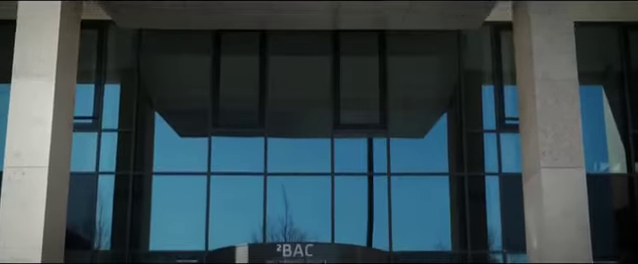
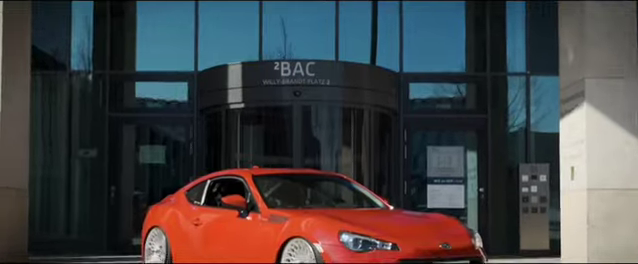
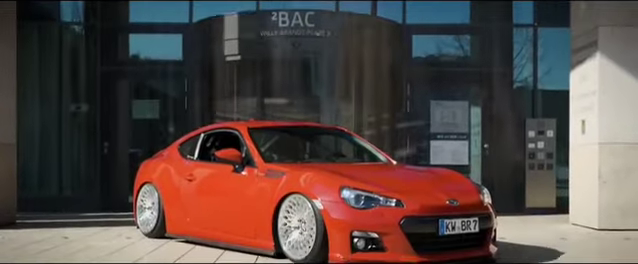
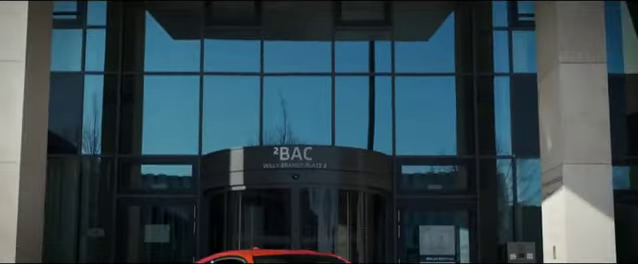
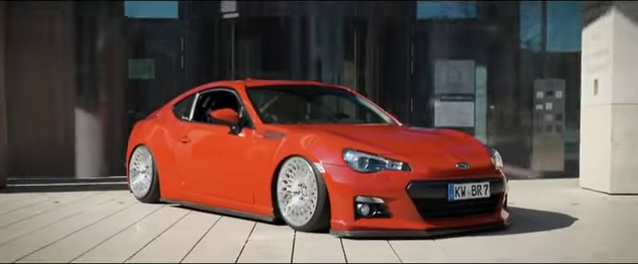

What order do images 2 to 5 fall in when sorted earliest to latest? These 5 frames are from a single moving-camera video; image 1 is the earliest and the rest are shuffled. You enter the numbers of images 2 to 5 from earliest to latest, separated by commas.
4, 2, 3, 5
